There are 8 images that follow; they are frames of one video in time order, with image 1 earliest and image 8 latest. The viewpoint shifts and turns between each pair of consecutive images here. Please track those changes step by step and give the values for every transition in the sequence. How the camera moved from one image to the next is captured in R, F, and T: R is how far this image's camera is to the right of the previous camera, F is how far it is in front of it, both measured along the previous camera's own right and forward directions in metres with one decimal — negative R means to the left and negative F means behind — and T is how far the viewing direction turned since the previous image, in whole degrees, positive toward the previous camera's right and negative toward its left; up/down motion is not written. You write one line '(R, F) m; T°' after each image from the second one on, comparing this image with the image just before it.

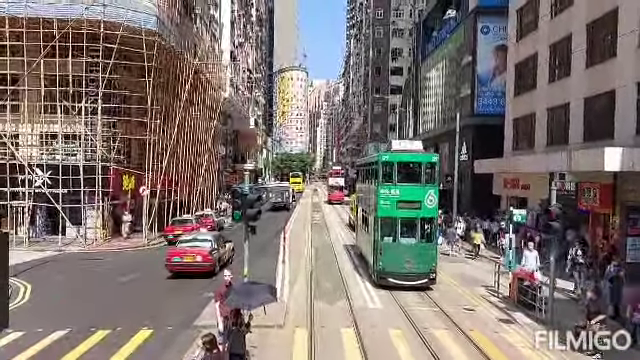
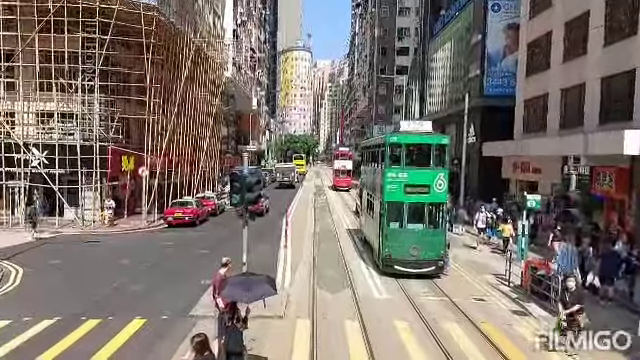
(0.0, +1.0) m; 0°
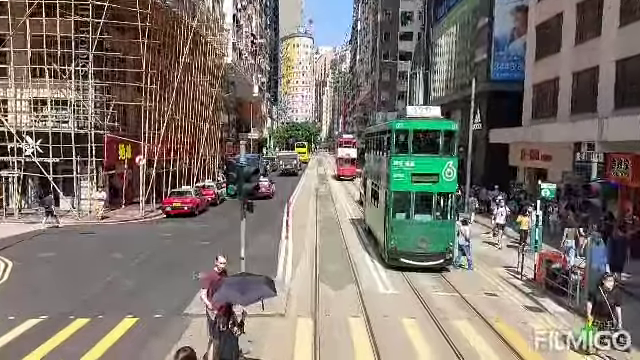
(0.0, +1.0) m; 0°
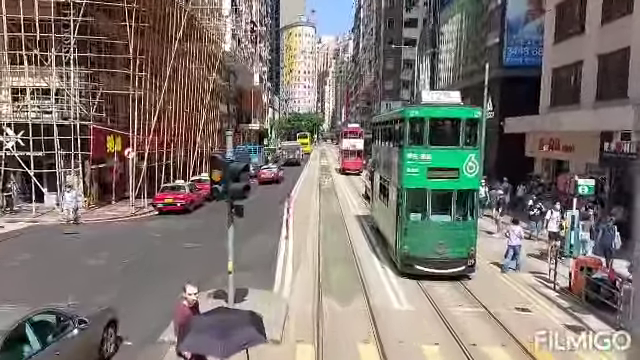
(0.0, +2.3) m; 0°
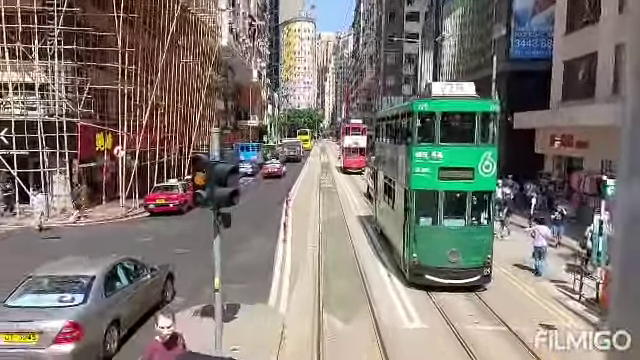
(0.0, +1.5) m; 0°
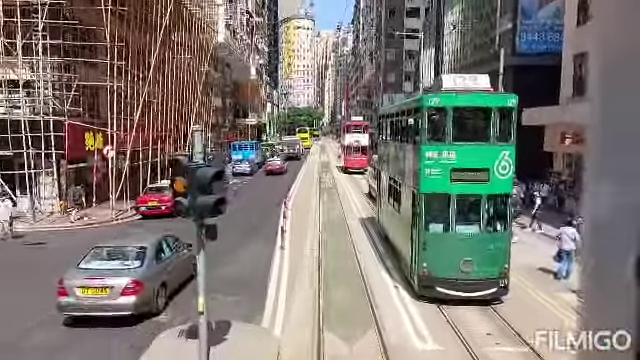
(0.0, +1.3) m; 0°
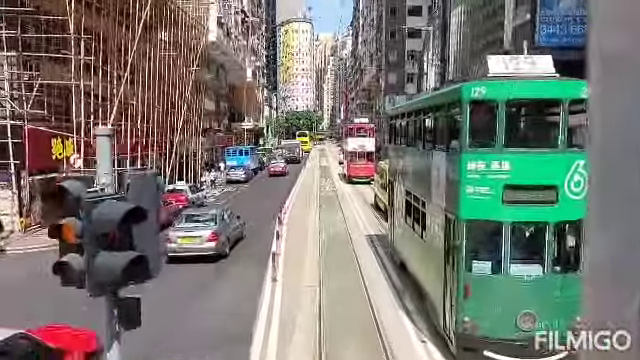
(0.0, +3.6) m; 0°
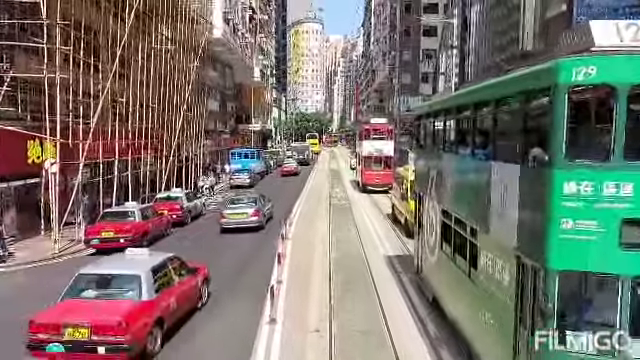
(-0.1, +3.2) m; -1°
